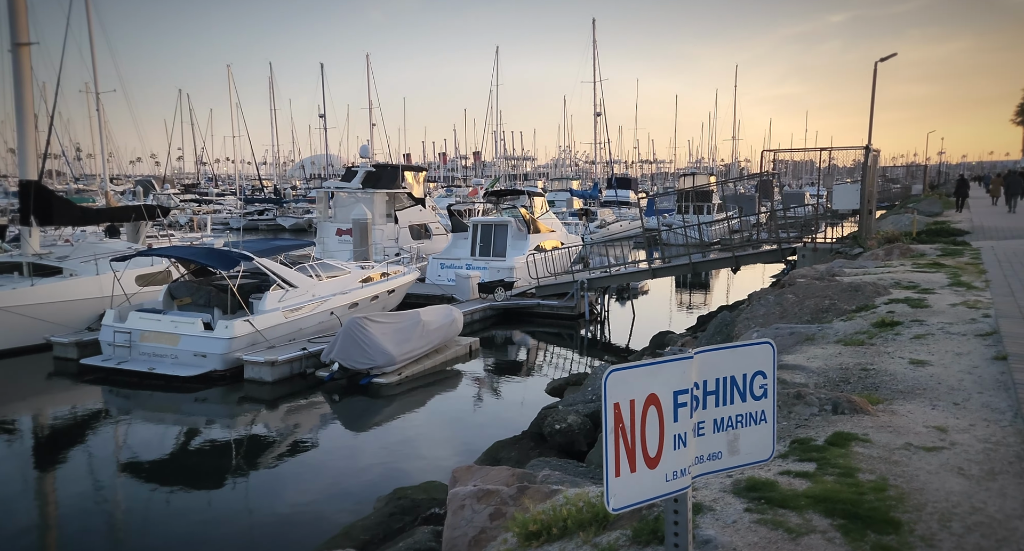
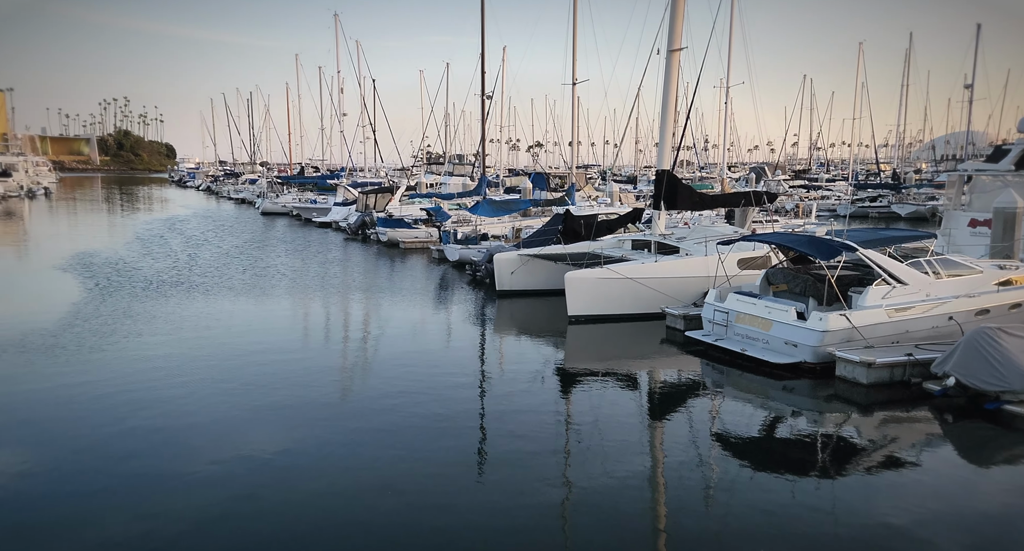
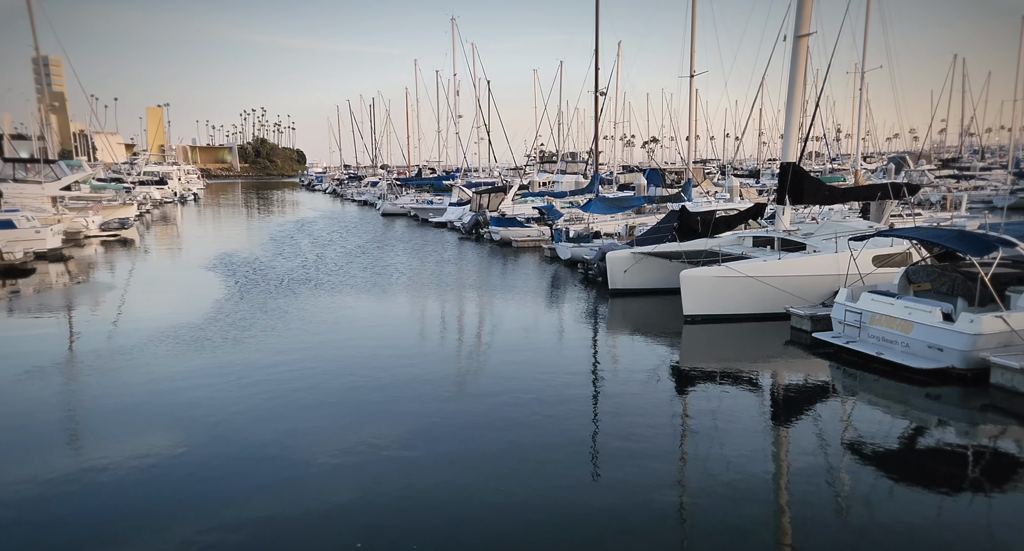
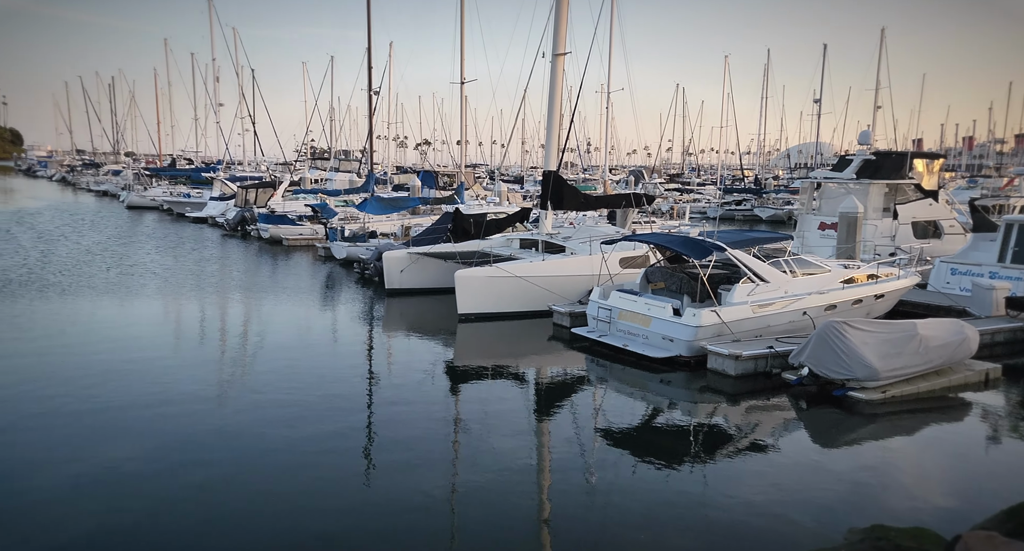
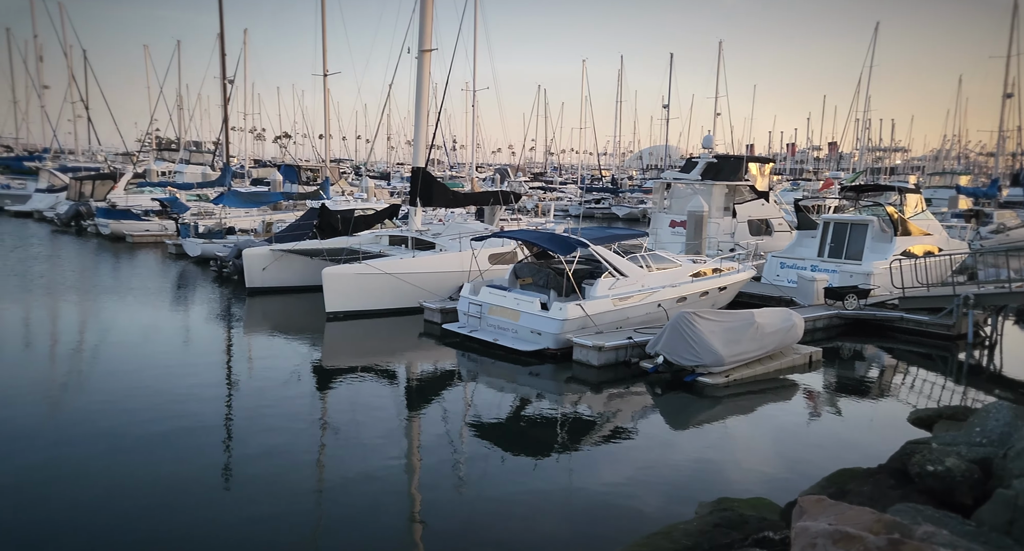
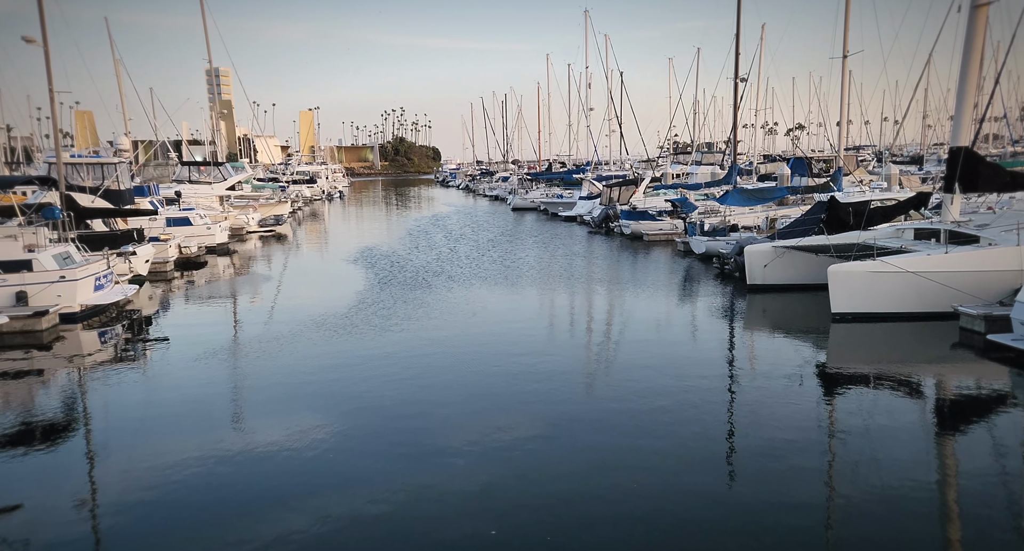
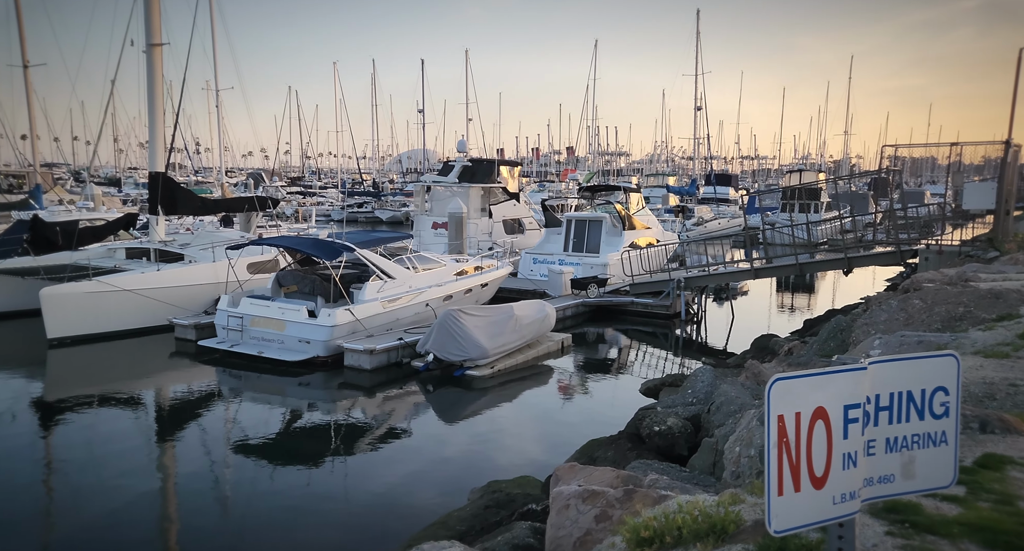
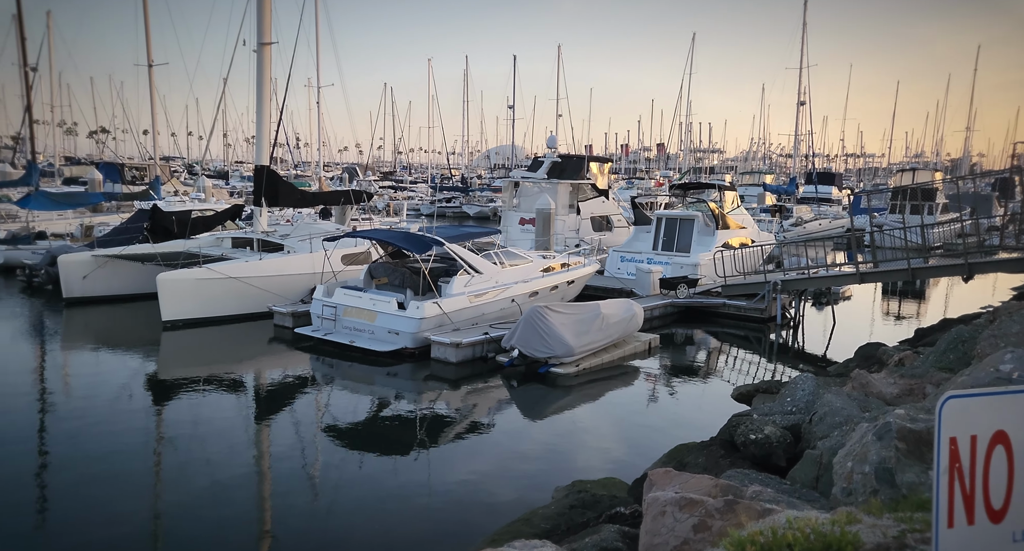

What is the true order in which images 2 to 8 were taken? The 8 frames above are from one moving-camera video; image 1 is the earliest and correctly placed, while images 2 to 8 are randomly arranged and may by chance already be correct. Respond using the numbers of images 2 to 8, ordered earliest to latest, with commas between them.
7, 8, 5, 4, 2, 3, 6
